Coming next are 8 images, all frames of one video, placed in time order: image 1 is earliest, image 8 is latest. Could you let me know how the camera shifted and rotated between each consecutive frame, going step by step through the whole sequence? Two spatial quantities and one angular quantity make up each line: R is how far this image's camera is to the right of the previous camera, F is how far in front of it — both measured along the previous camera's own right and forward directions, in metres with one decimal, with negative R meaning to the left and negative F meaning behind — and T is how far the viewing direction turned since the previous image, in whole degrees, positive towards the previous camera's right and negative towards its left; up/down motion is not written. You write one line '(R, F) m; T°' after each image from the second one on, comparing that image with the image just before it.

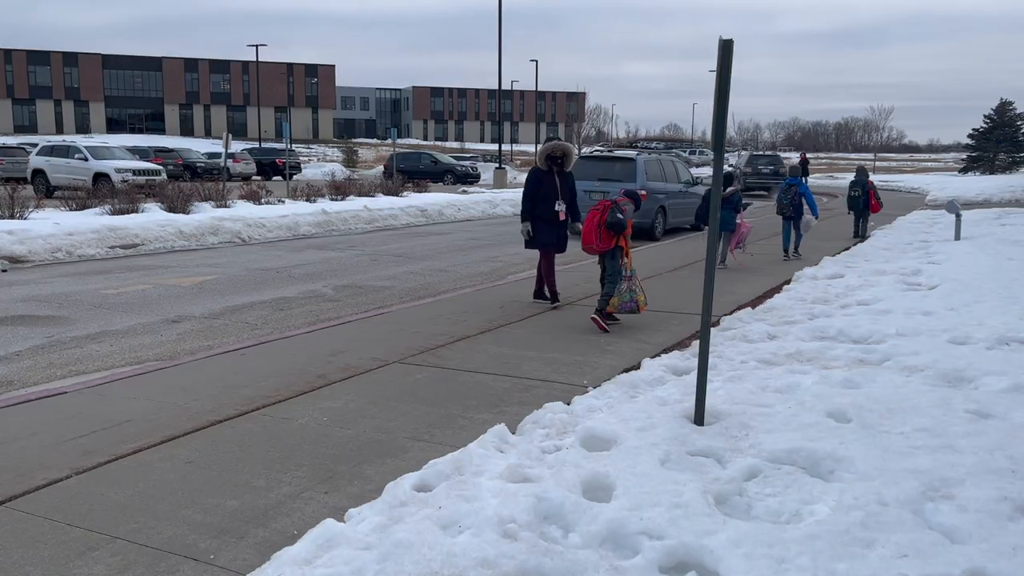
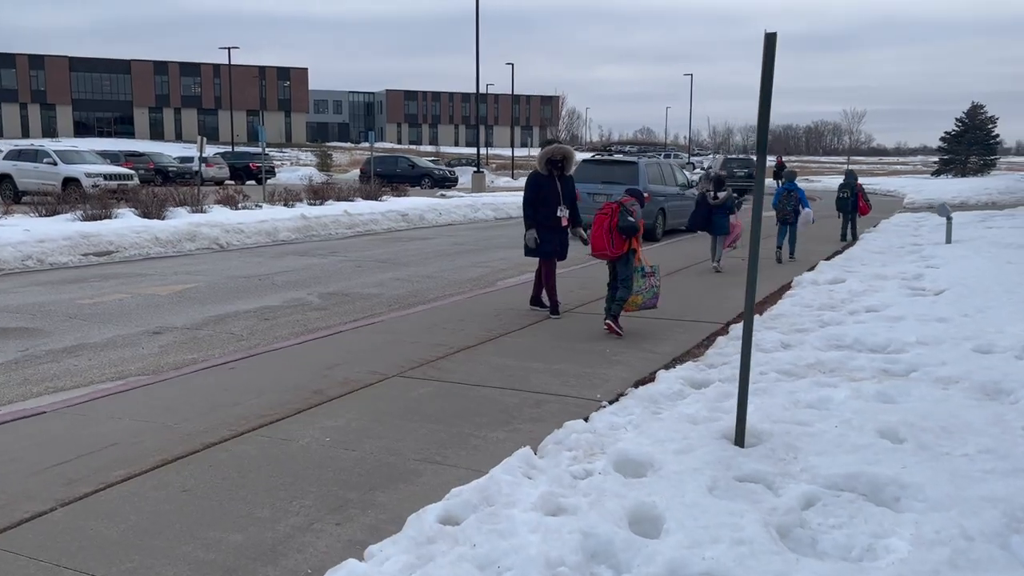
(-0.2, +0.3) m; +2°
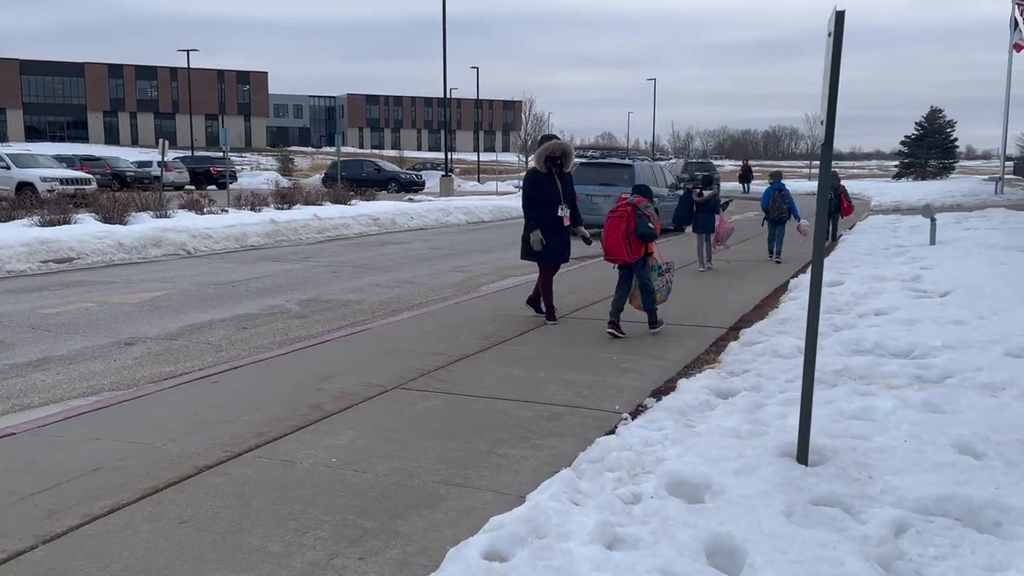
(-0.3, +0.4) m; +3°
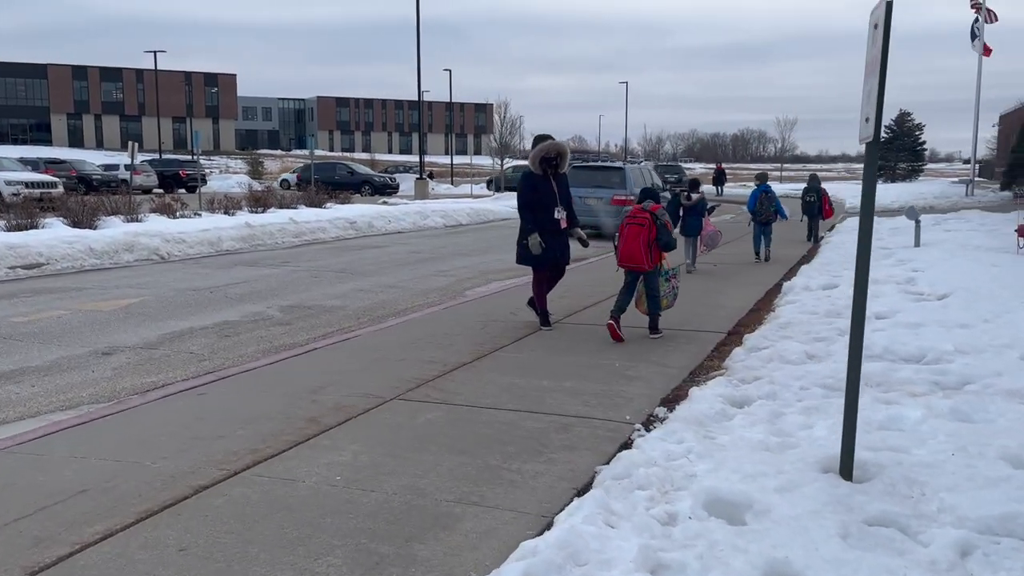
(-0.2, +0.2) m; +2°
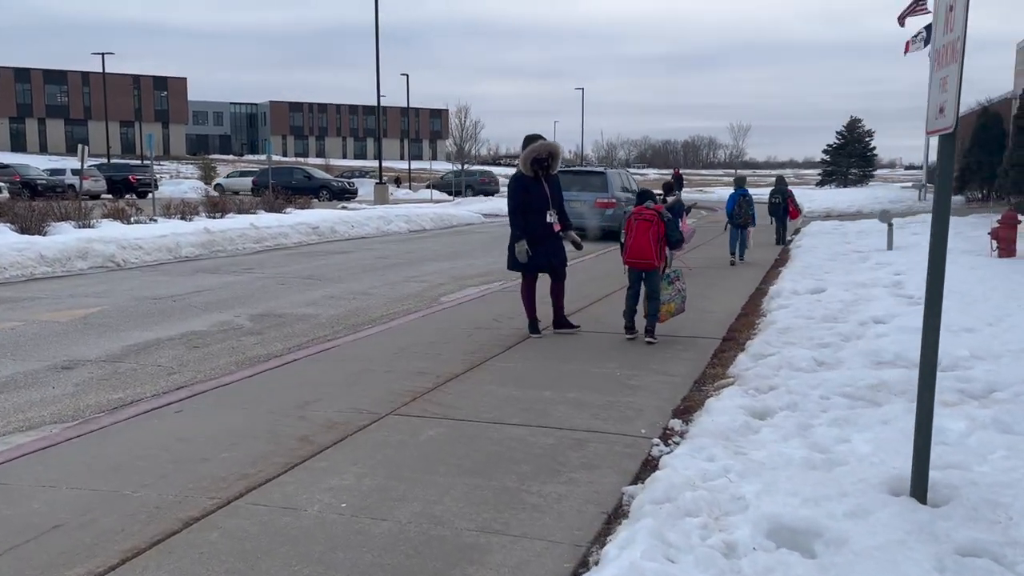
(-0.3, +0.4) m; +3°
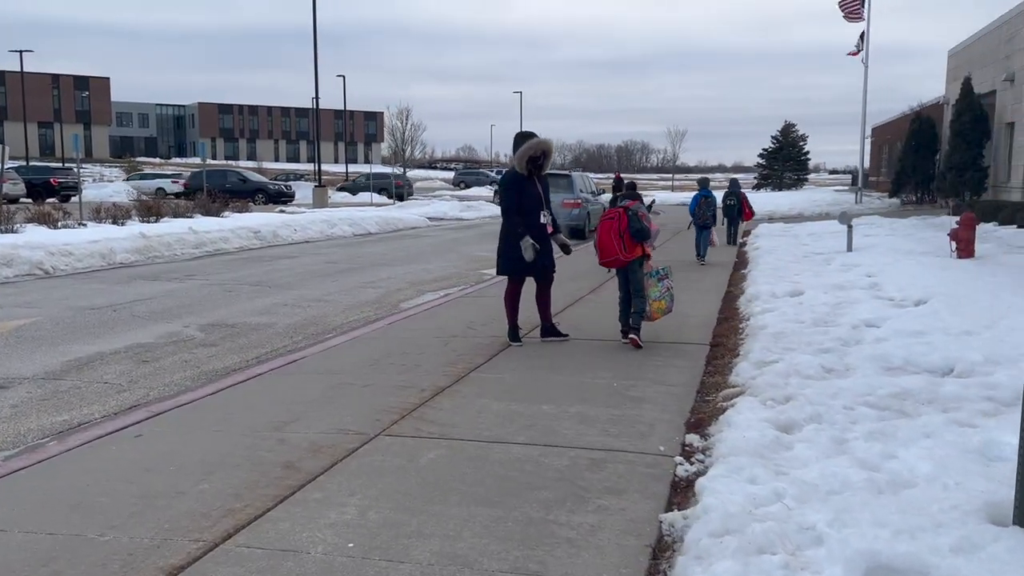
(-0.4, +0.5) m; +4°
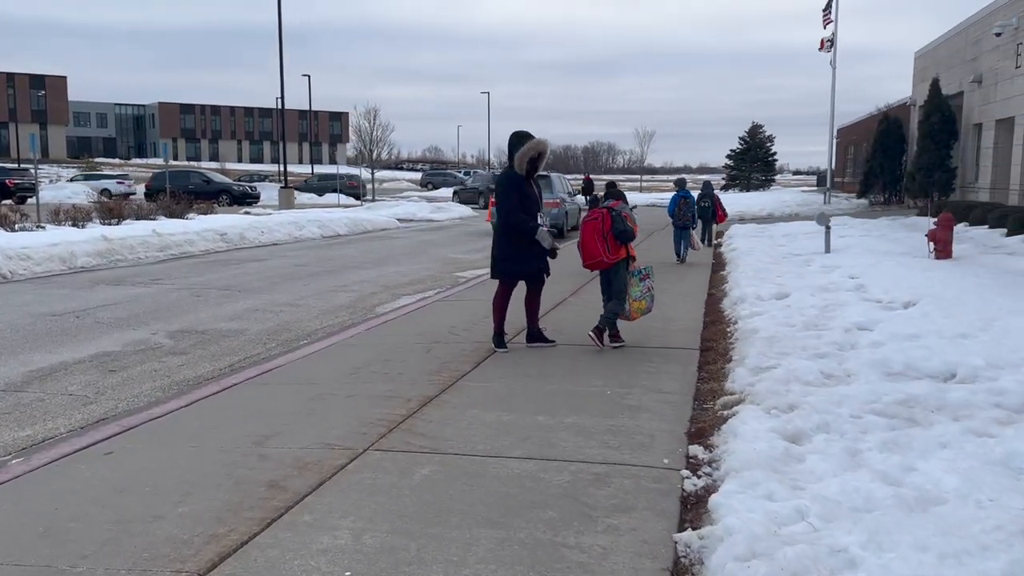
(-0.2, +0.2) m; +2°
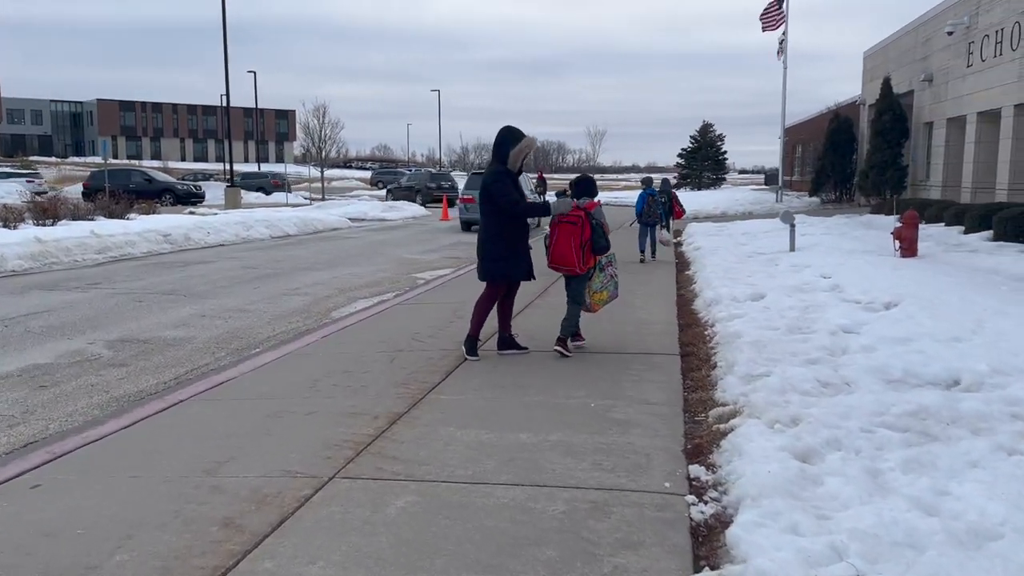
(-0.2, +0.5) m; +3°
